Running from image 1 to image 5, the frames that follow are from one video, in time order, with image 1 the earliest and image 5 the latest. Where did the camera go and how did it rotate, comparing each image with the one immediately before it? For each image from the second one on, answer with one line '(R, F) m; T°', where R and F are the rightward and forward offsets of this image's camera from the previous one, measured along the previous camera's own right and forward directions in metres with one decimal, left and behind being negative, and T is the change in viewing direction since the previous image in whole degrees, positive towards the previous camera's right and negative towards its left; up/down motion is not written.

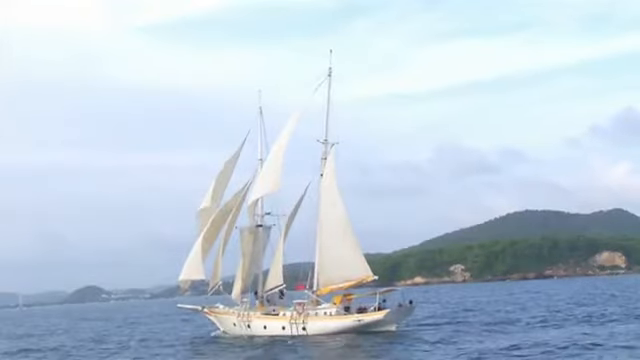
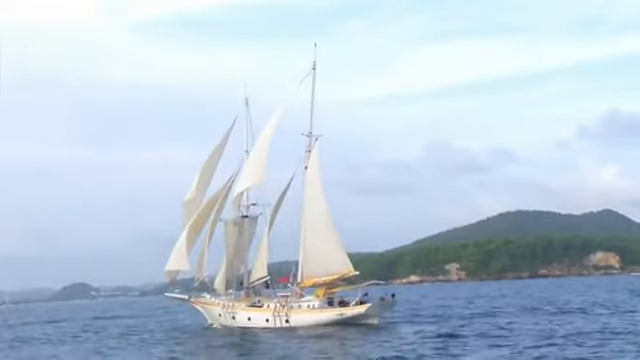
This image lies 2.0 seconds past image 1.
(+0.7, -0.6) m; 0°
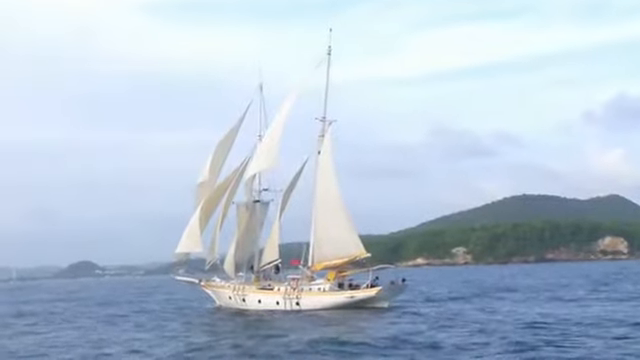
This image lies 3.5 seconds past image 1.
(-0.2, 0.0) m; 0°
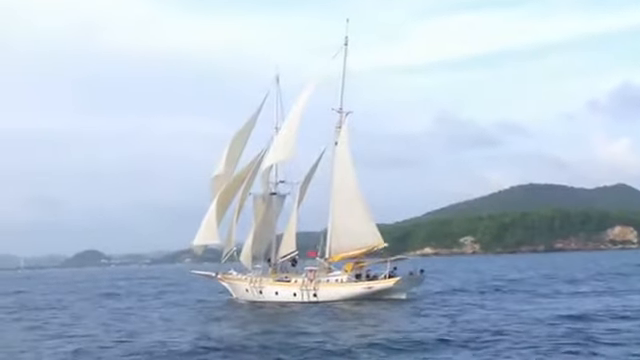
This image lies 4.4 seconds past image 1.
(-0.6, +0.3) m; 0°
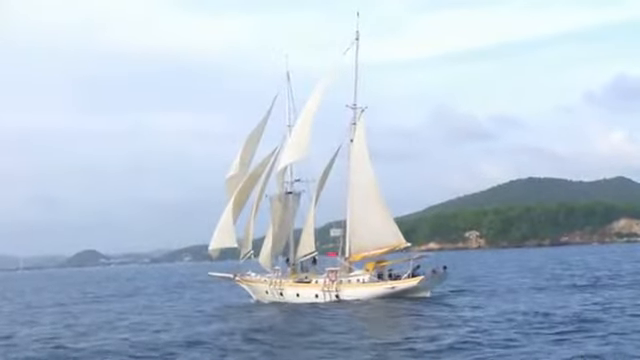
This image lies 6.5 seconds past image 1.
(-1.0, +1.0) m; 0°
